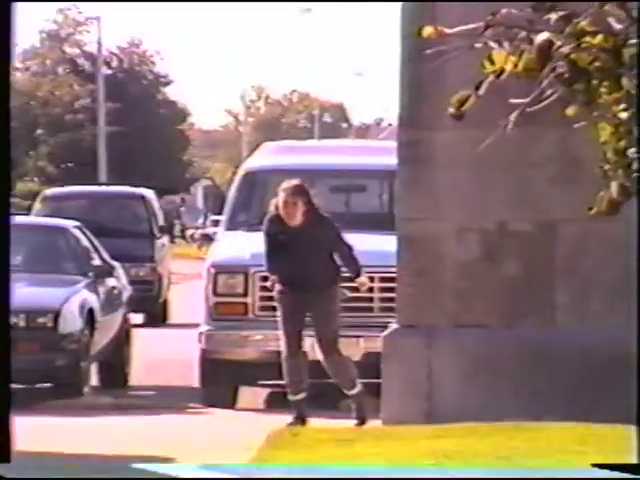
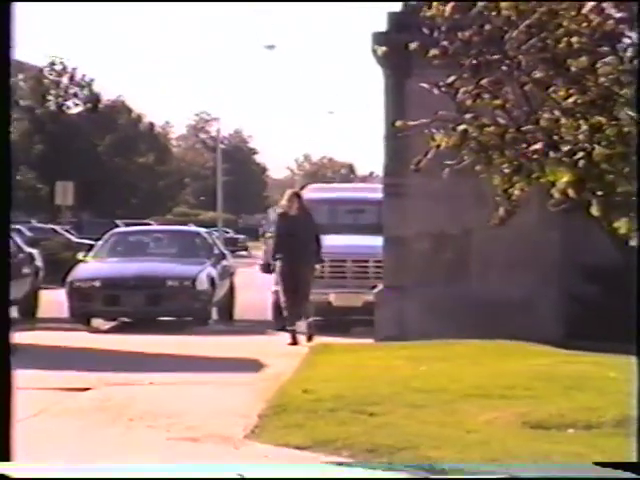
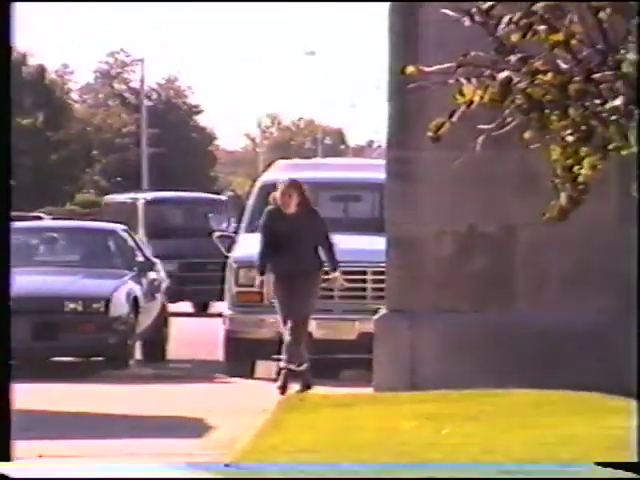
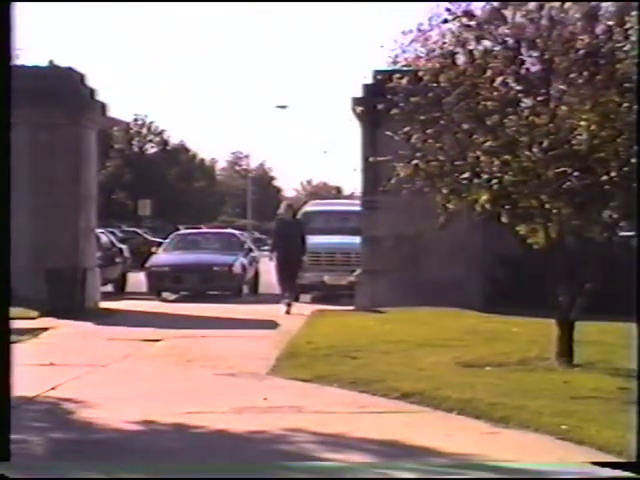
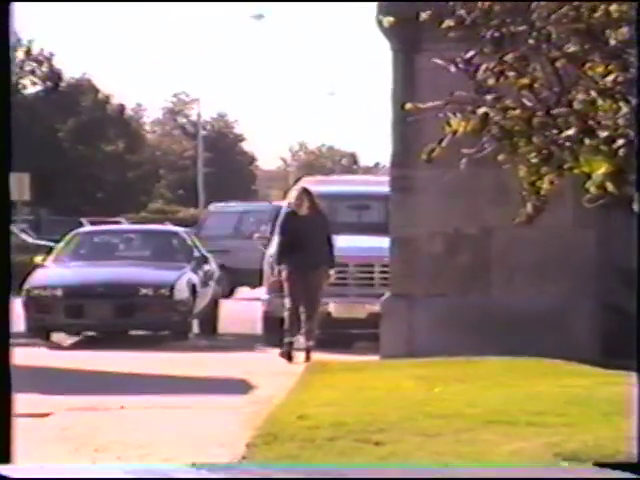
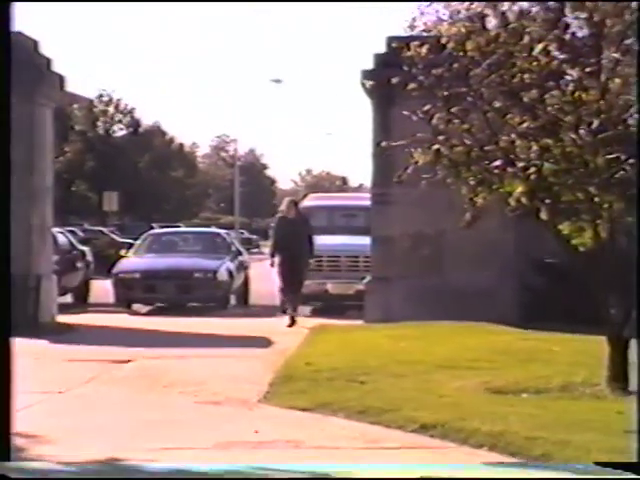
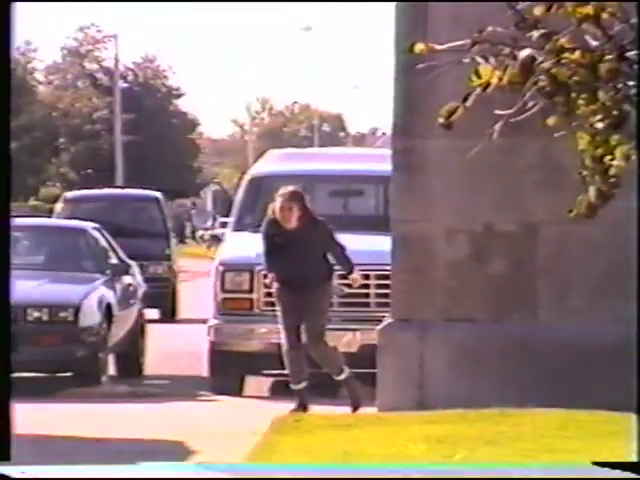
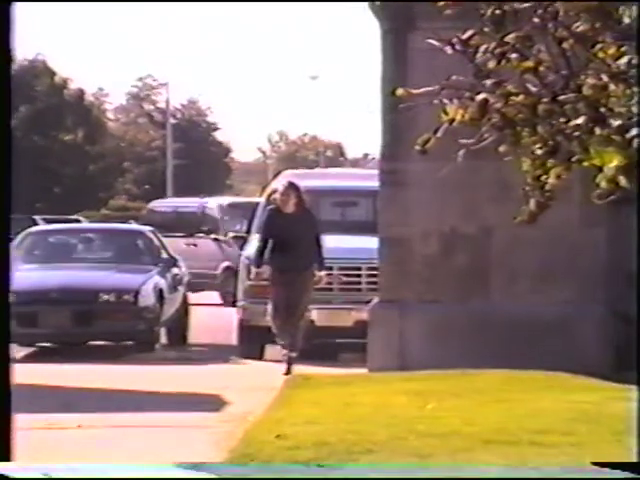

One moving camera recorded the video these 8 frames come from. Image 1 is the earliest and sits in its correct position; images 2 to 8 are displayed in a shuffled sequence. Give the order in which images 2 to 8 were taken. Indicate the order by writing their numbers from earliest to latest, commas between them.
7, 3, 8, 5, 2, 6, 4
